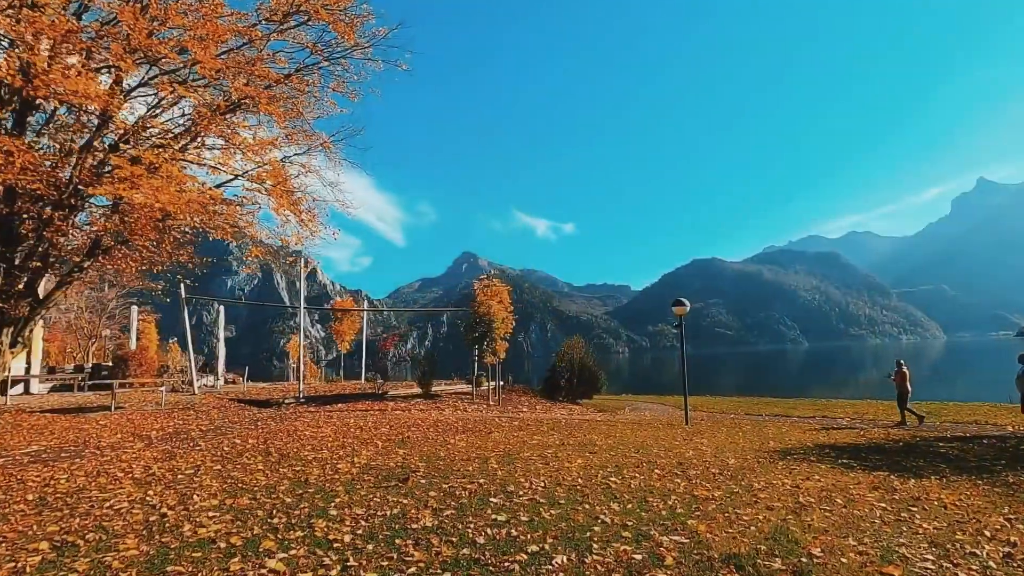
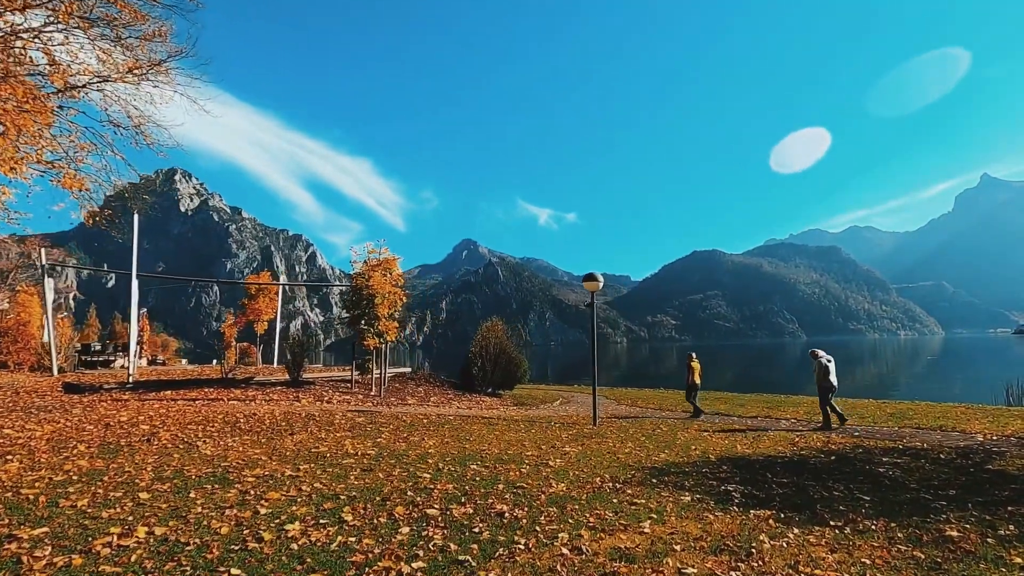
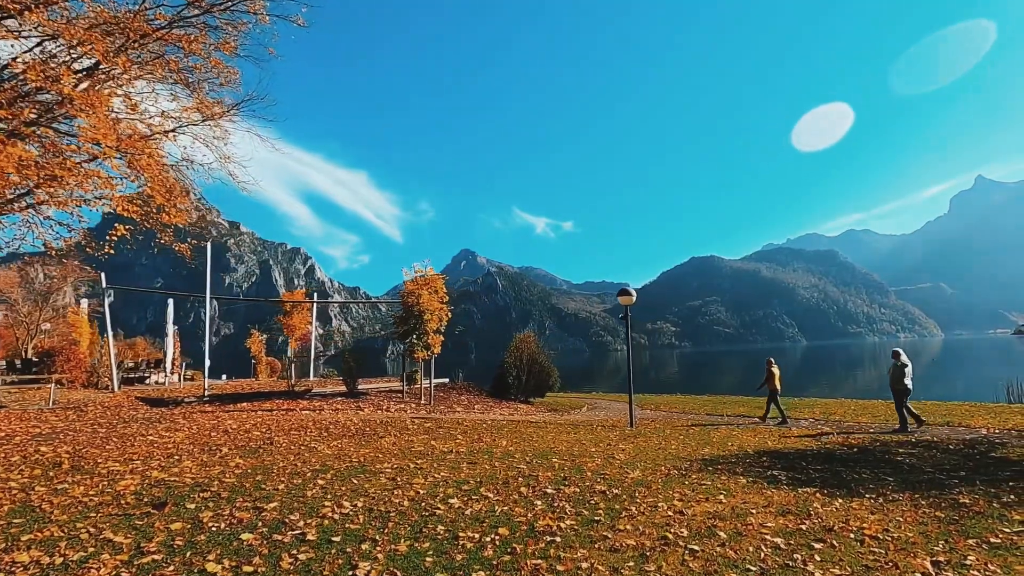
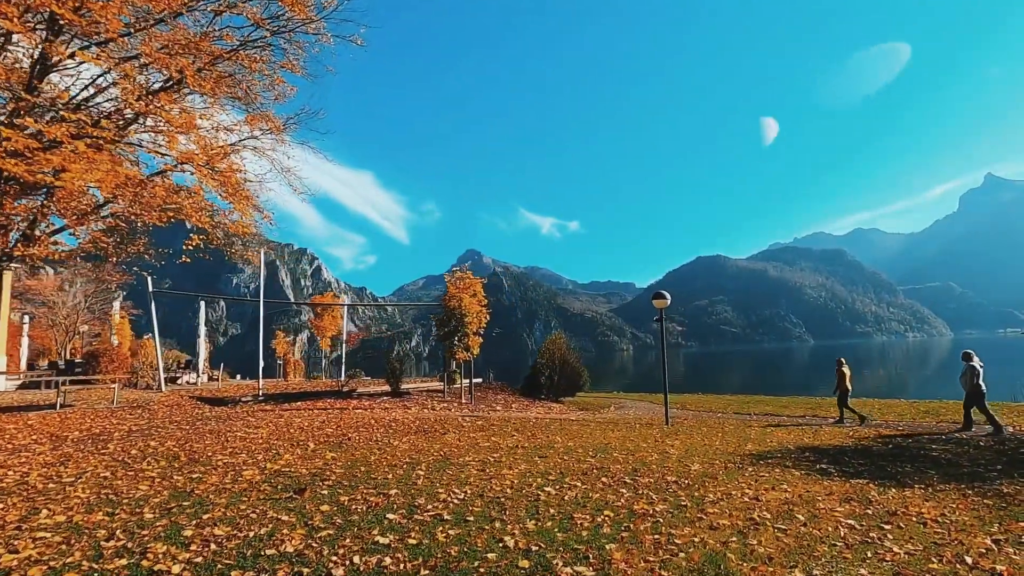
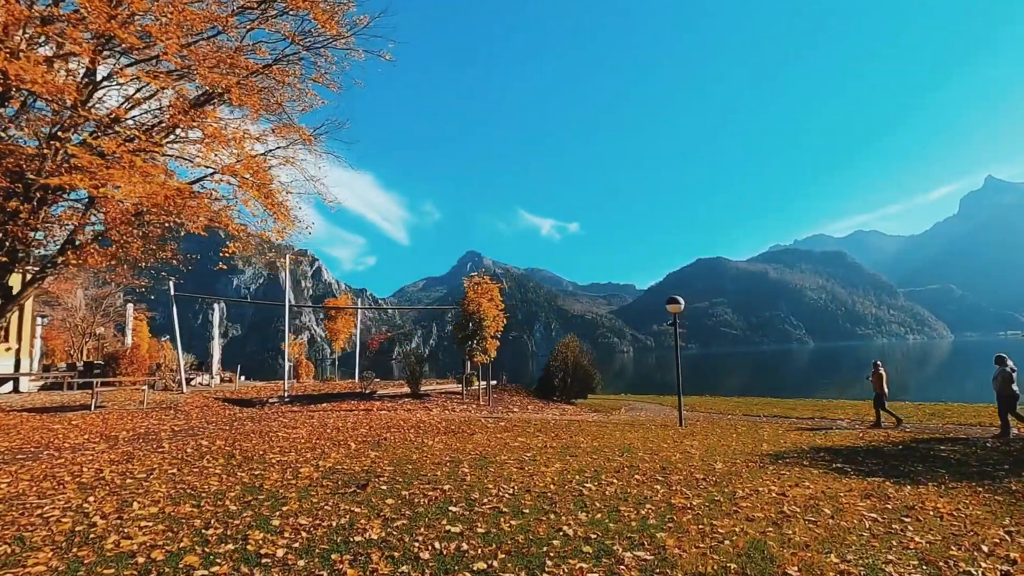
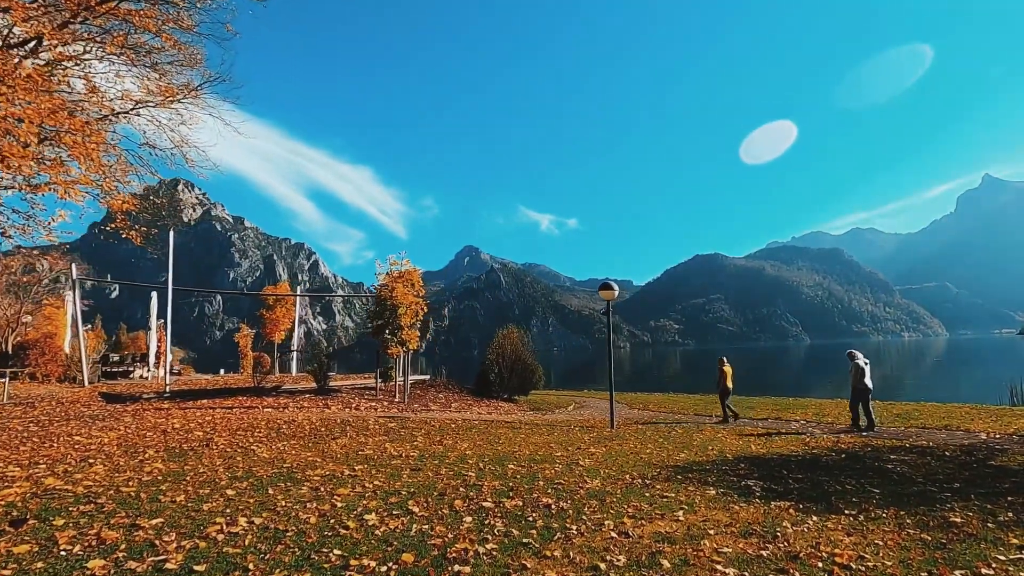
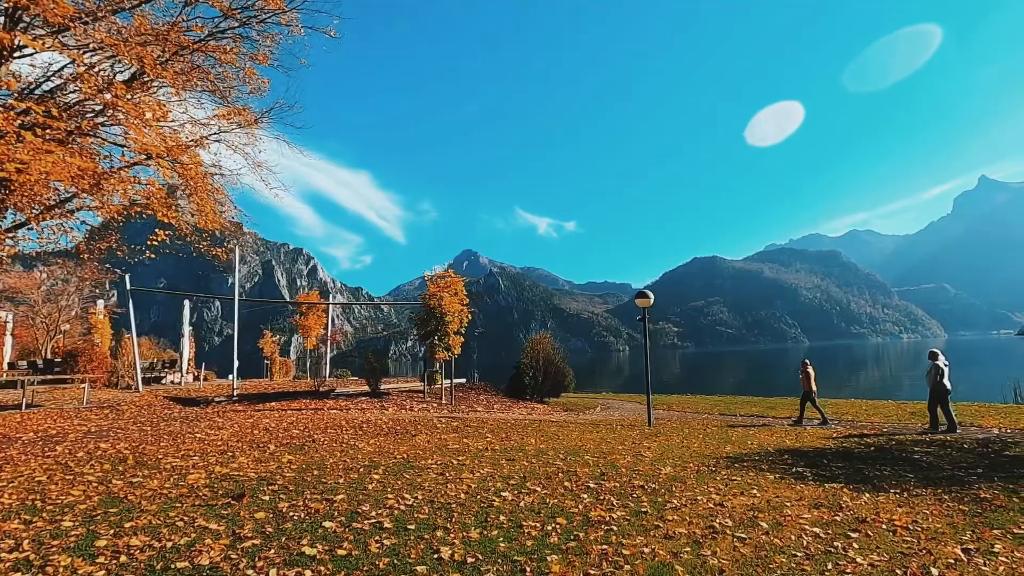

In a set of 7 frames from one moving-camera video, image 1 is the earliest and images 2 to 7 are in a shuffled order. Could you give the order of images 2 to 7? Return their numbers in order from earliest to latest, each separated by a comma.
5, 4, 7, 3, 6, 2
